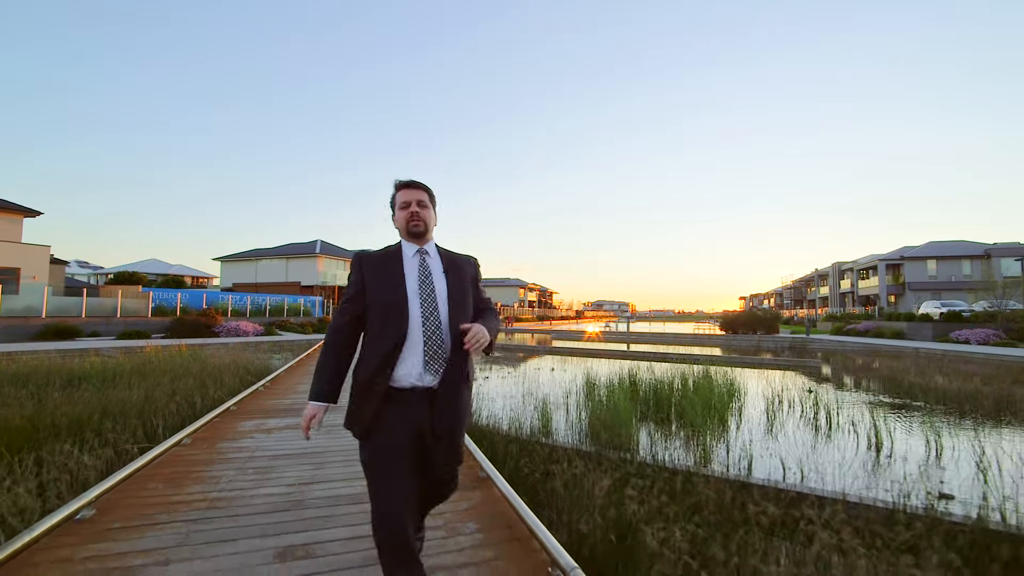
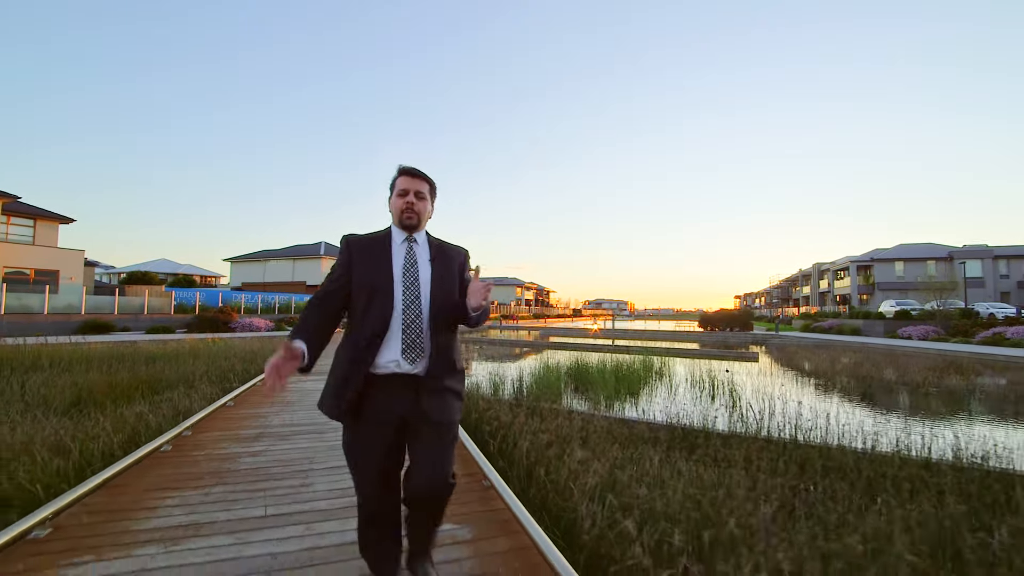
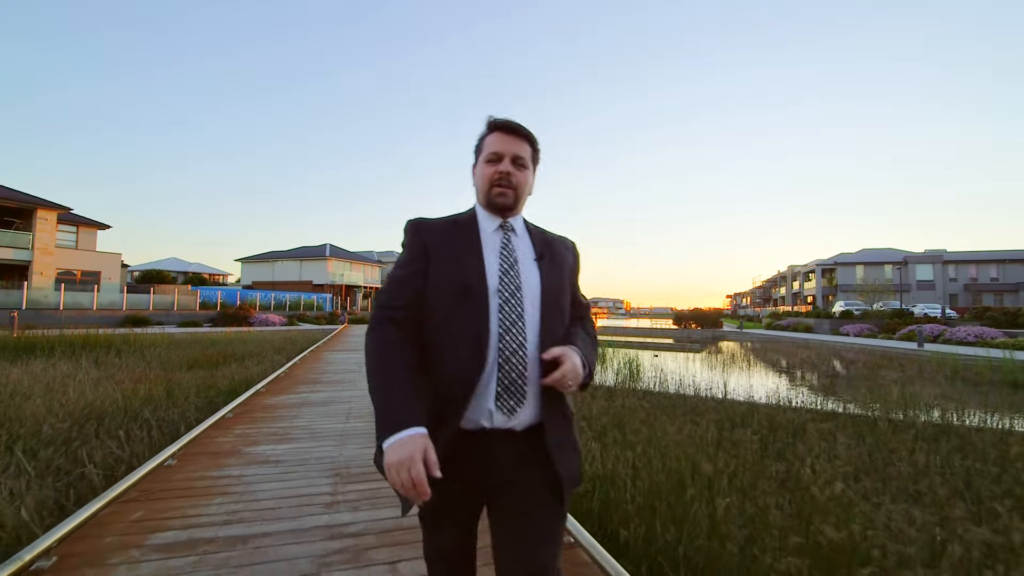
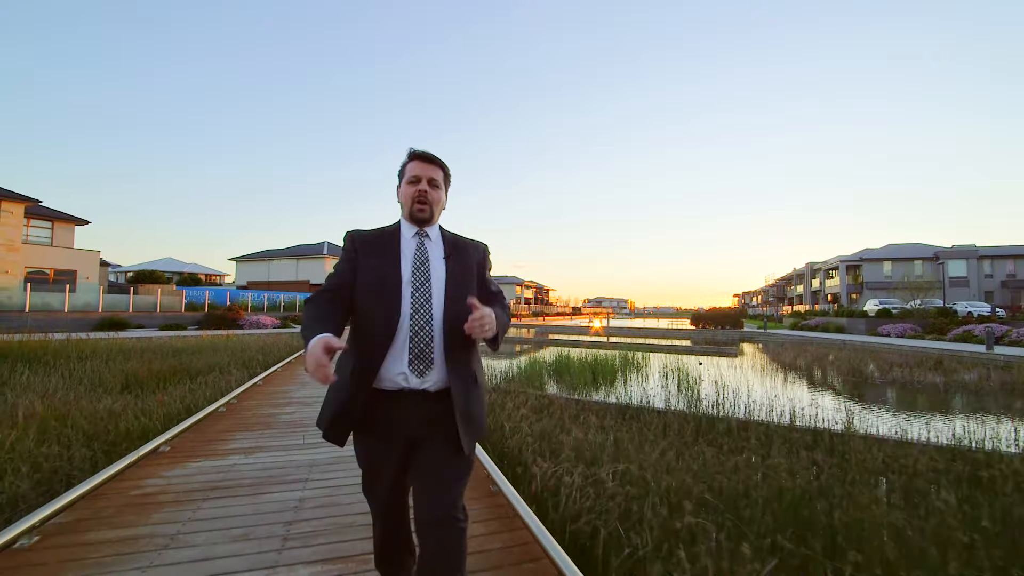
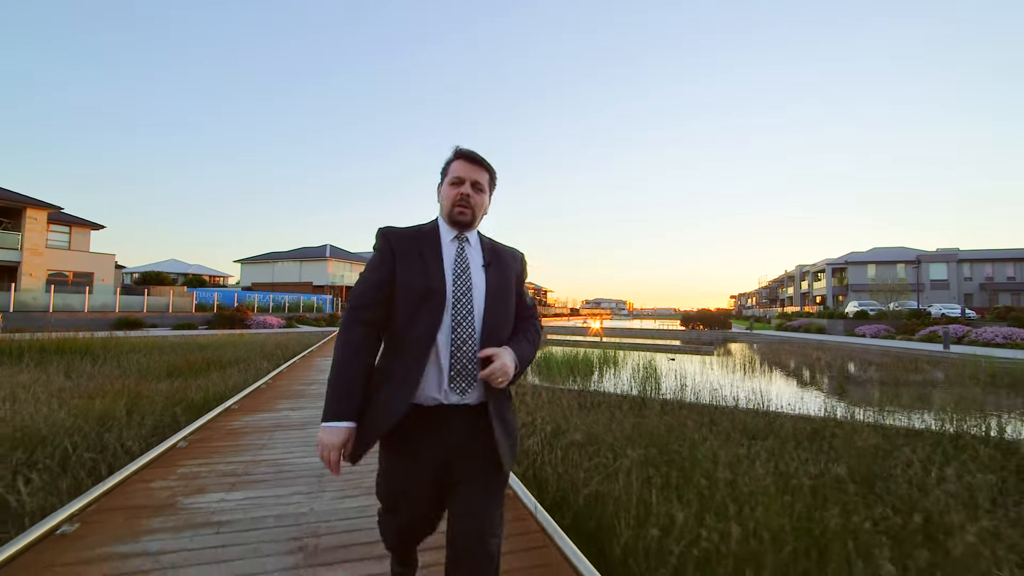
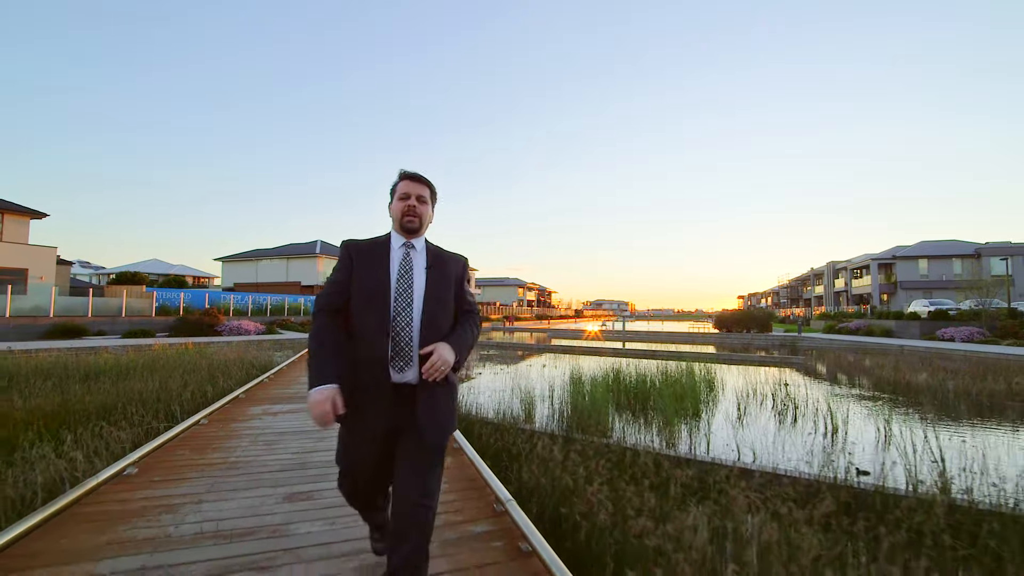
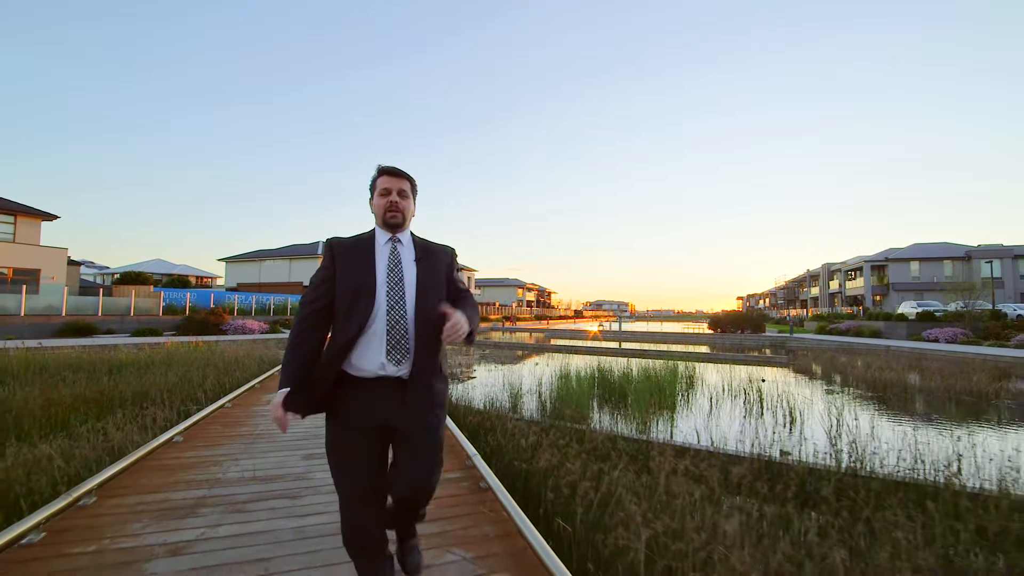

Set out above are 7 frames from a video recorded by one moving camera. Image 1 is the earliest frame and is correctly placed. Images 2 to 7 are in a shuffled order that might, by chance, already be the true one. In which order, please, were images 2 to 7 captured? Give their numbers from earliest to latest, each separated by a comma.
6, 7, 2, 4, 5, 3
